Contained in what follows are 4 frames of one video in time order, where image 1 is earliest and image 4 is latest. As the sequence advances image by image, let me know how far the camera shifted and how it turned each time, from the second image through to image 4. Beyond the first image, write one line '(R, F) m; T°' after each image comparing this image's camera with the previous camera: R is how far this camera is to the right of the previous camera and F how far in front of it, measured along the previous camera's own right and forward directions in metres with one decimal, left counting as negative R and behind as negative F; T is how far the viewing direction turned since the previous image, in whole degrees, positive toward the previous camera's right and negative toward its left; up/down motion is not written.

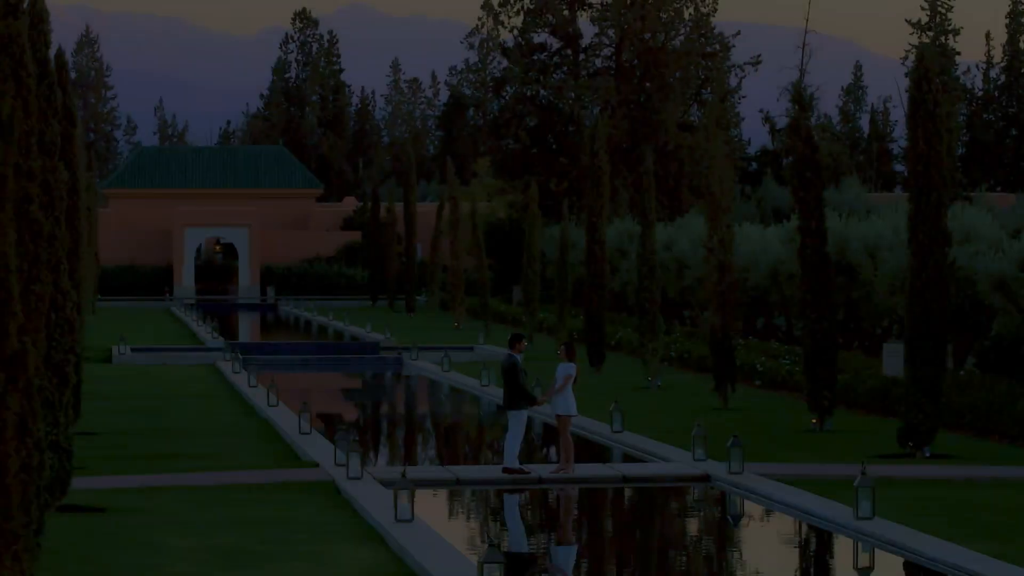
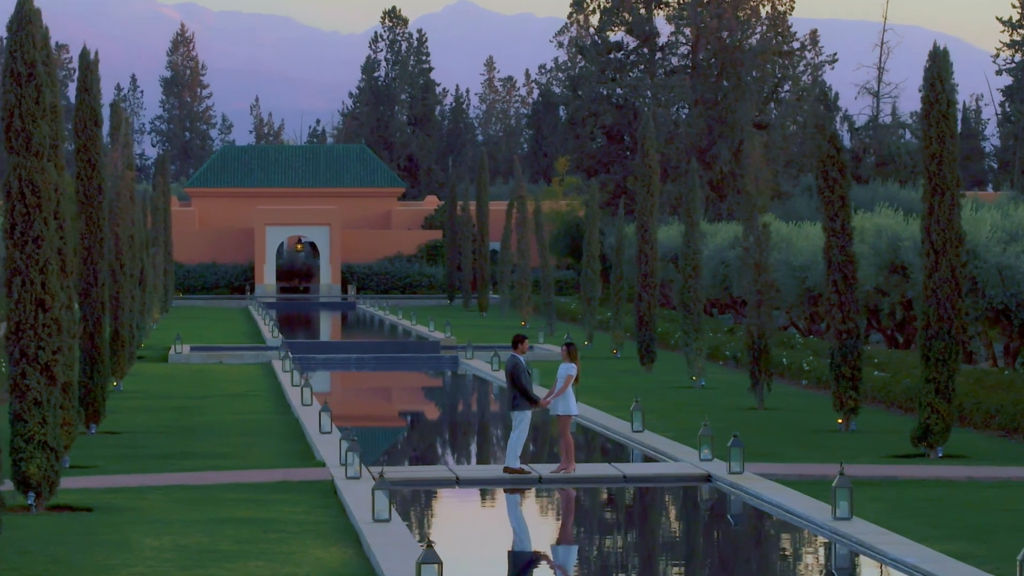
(+0.8, 0.0) m; -1°
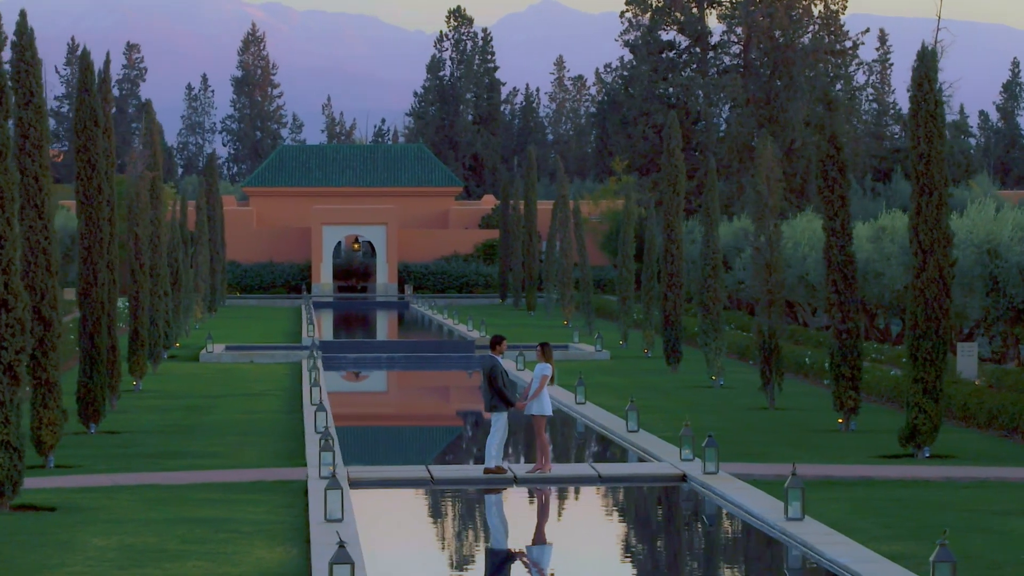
(+0.8, -0.1) m; 0°
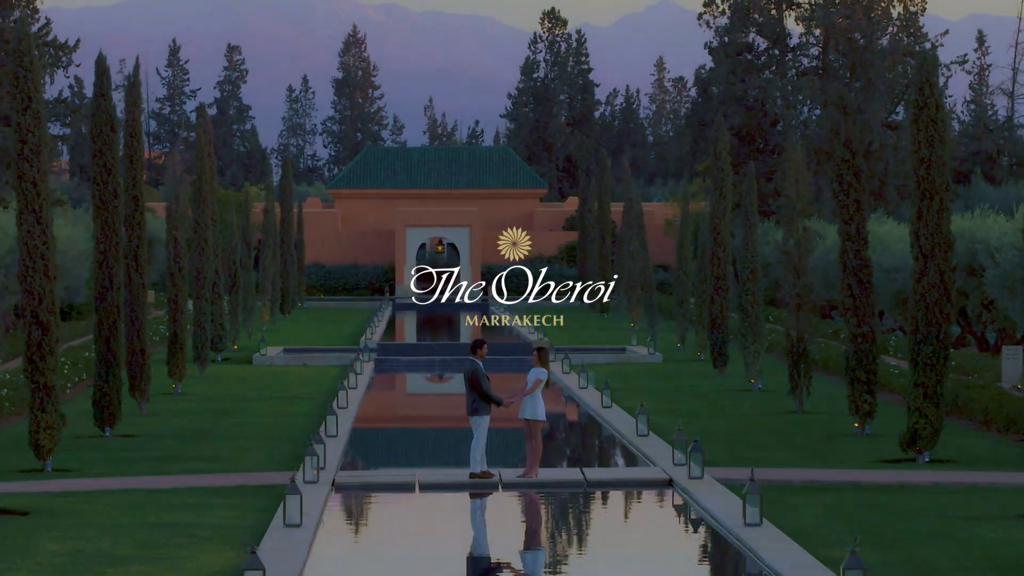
(+1.0, -0.1) m; 0°
